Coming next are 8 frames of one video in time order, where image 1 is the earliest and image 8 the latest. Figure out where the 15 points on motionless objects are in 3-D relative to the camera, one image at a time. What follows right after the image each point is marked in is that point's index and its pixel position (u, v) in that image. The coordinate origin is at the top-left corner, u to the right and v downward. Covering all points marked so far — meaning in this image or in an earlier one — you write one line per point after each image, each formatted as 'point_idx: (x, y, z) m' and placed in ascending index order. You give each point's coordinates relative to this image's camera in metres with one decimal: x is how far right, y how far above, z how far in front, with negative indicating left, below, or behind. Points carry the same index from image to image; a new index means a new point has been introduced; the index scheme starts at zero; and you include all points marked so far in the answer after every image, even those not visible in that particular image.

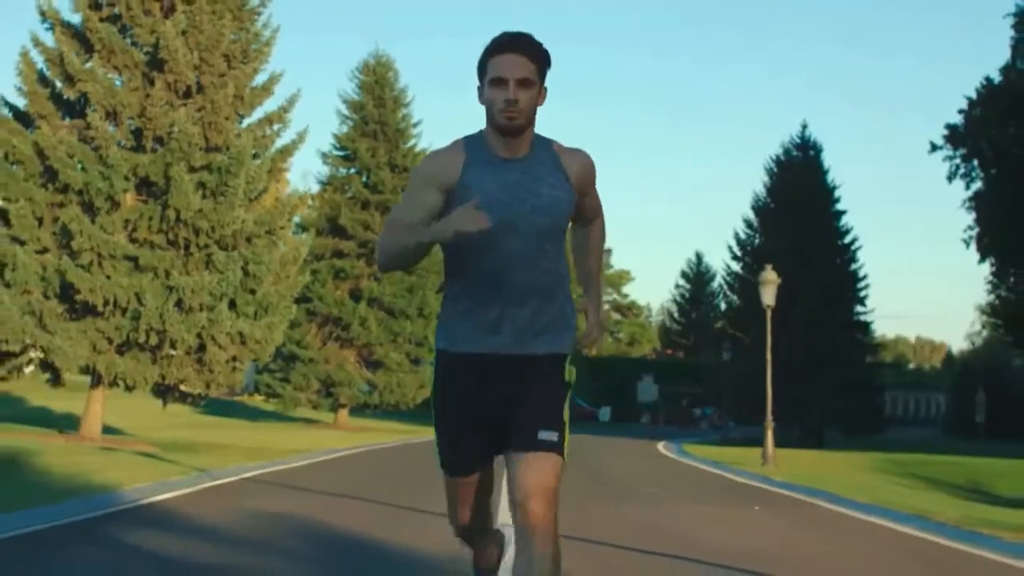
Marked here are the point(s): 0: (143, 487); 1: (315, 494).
0: (-4.3, -2.3, +16.2) m
1: (-2.0, -2.2, +15.0) m
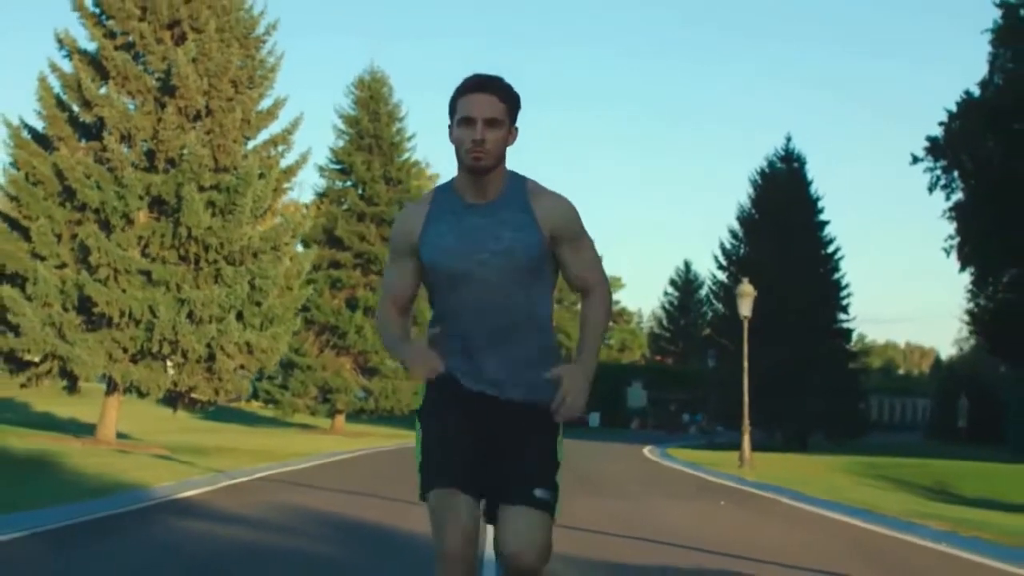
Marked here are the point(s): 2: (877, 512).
0: (-4.4, -2.6, +18.0) m
1: (-2.1, -2.5, +16.7) m
2: (+4.8, -2.8, +17.8) m
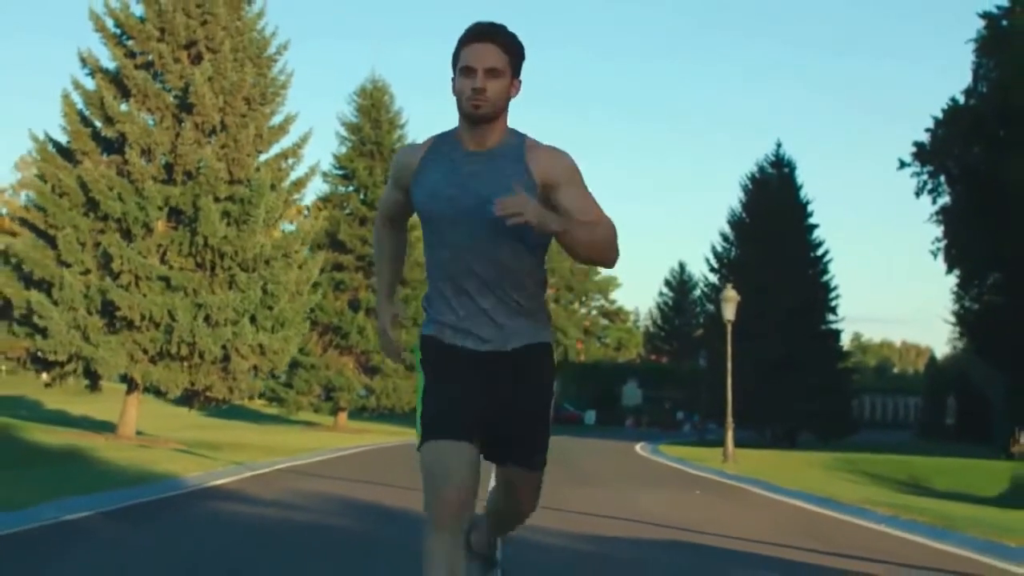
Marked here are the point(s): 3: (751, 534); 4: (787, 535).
0: (-4.4, -2.7, +19.9) m
1: (-2.2, -2.6, +18.7) m
2: (+4.8, -3.0, +19.7) m
3: (+2.5, -2.5, +14.4) m
4: (+3.0, -2.6, +14.7) m
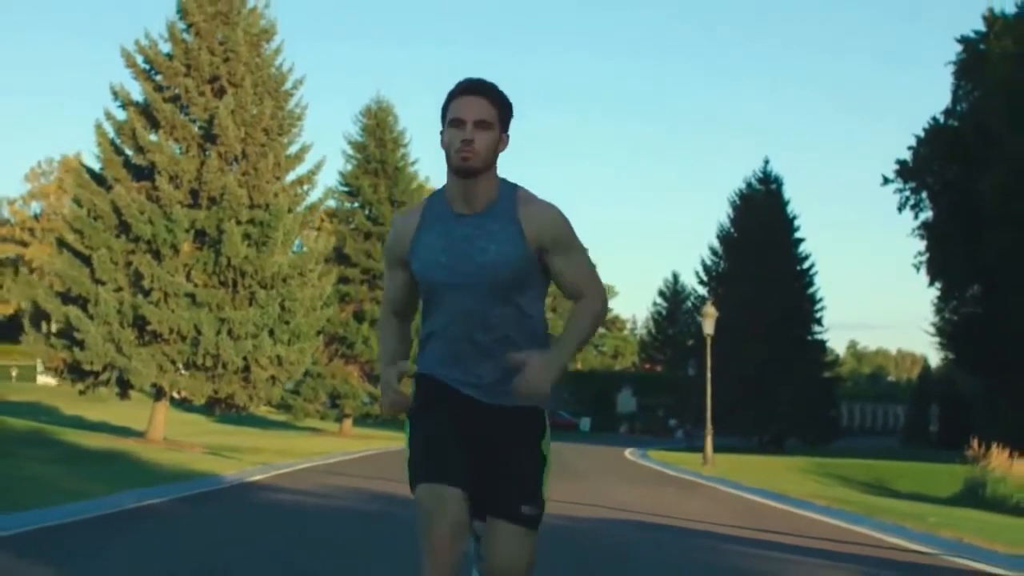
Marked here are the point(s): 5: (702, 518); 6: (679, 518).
0: (-4.5, -3.0, +22.8) m
1: (-2.2, -2.9, +21.6) m
2: (+4.7, -3.3, +22.6) m
3: (+2.5, -2.8, +17.3) m
4: (+2.9, -2.9, +17.6) m
5: (+2.4, -2.9, +17.8) m
6: (+2.1, -2.8, +17.4) m
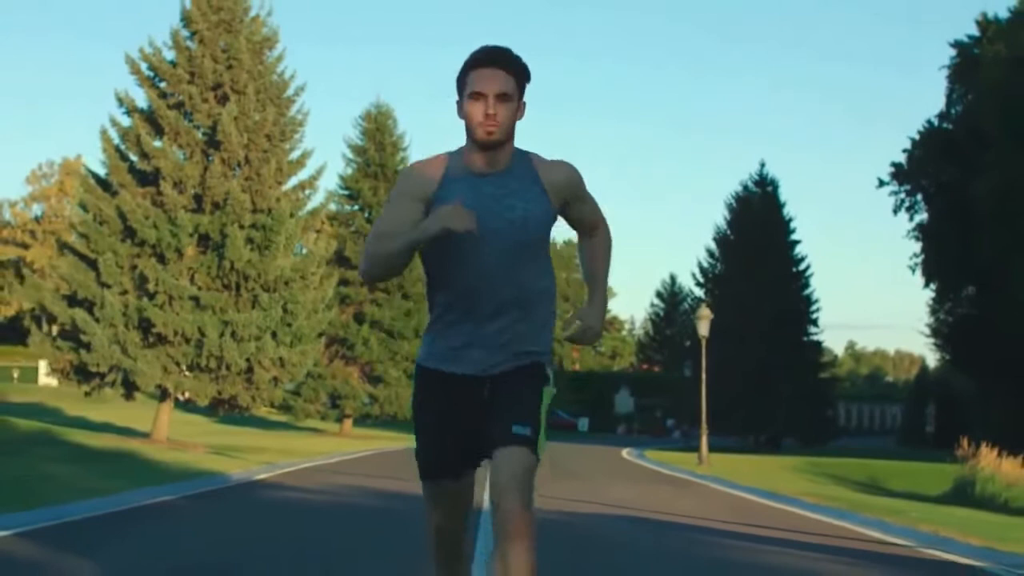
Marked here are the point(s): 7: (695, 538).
0: (-4.6, -3.1, +23.4) m
1: (-2.3, -3.0, +22.2) m
2: (+4.7, -3.4, +23.2) m
3: (+2.4, -2.9, +17.9) m
4: (+2.9, -3.0, +18.3) m
5: (+2.4, -3.0, +18.4) m
6: (+2.0, -2.9, +18.1) m
7: (+1.9, -2.6, +14.7) m
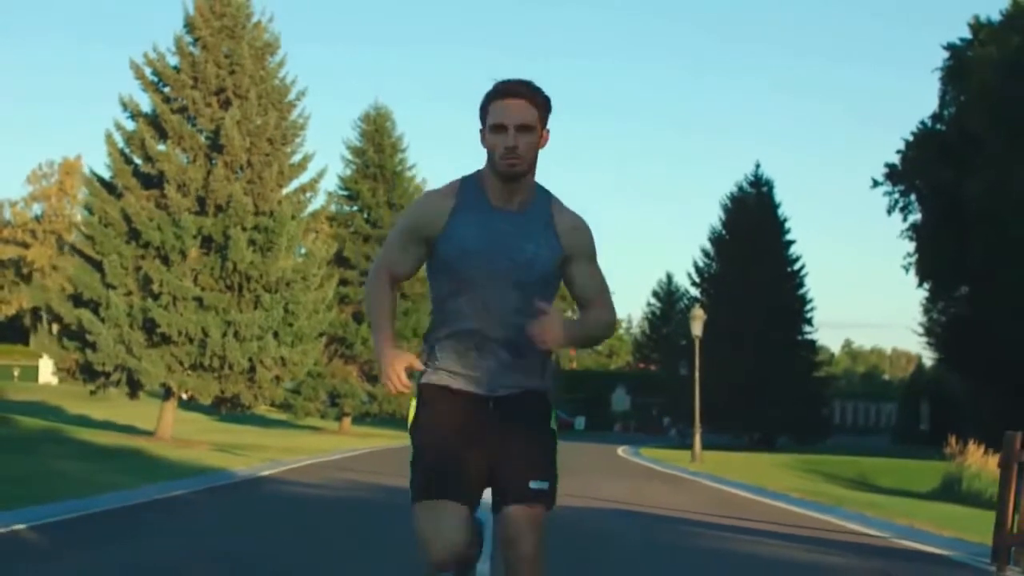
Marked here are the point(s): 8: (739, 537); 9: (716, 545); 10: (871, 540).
0: (-4.6, -3.2, +24.2) m
1: (-2.3, -3.0, +22.9) m
2: (+4.6, -3.4, +24.0) m
3: (+2.4, -2.9, +18.7) m
4: (+2.8, -3.0, +19.0) m
5: (+2.3, -3.0, +19.2) m
6: (+2.0, -2.9, +18.8) m
7: (+1.9, -2.7, +15.5) m
8: (+2.4, -2.6, +14.6) m
9: (+2.0, -2.5, +13.7) m
10: (+3.5, -2.5, +13.7) m
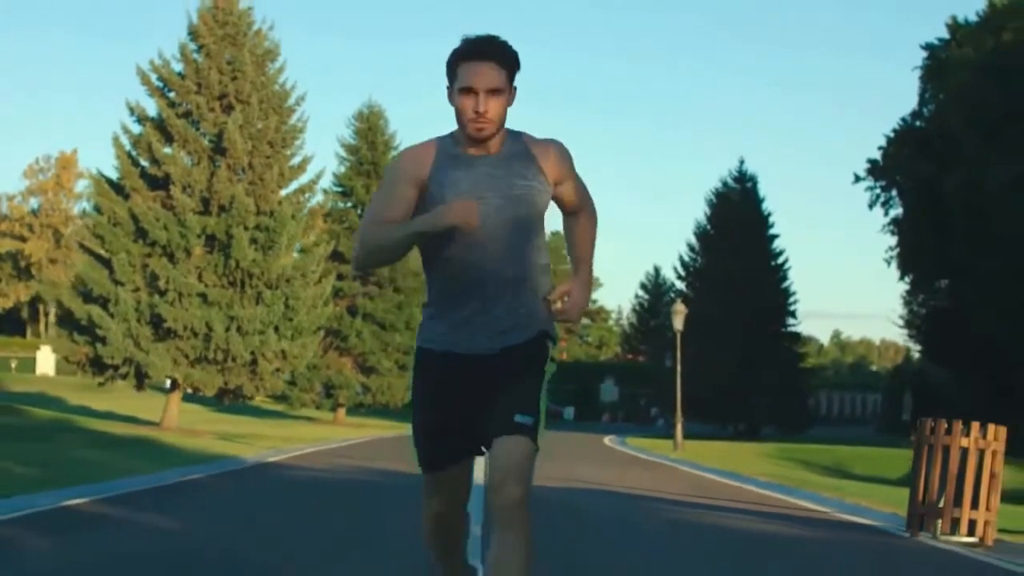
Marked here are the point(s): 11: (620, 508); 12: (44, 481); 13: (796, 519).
0: (-4.8, -3.1, +25.9) m
1: (-2.5, -3.0, +24.7) m
2: (+4.4, -3.4, +25.8) m
3: (+2.2, -3.0, +20.5) m
4: (+2.7, -3.0, +20.8) m
5: (+2.2, -3.0, +21.0) m
6: (+1.8, -3.0, +20.6) m
7: (+1.7, -2.7, +17.3) m
8: (+2.2, -2.6, +16.4) m
9: (+1.9, -2.6, +15.6) m
10: (+3.4, -2.5, +15.6) m
11: (+1.3, -2.7, +16.9) m
12: (-5.7, -2.4, +17.1) m
13: (+3.0, -2.5, +15.1) m
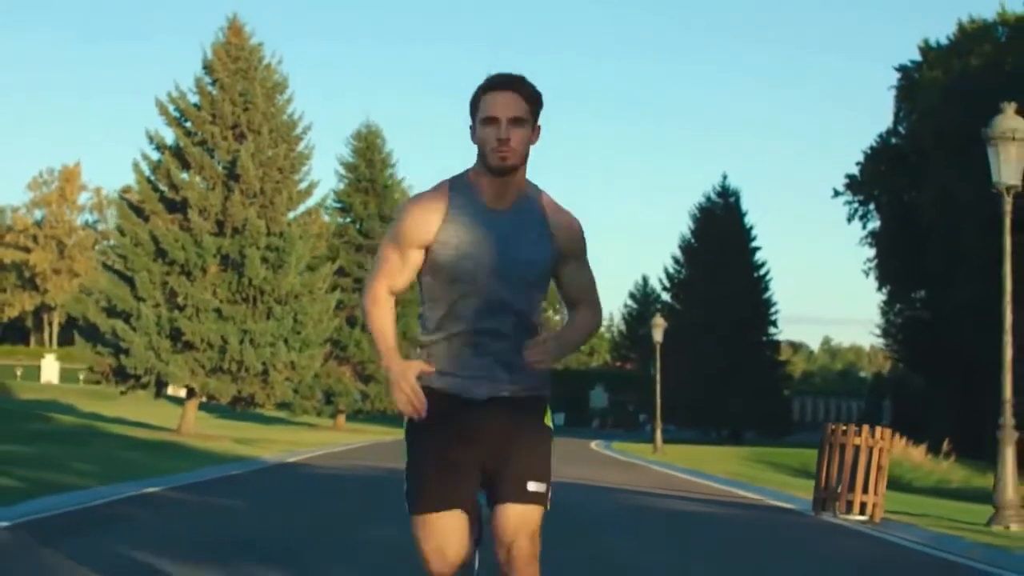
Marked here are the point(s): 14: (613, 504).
0: (-5.0, -3.5, +29.0) m
1: (-2.7, -3.4, +27.8) m
2: (+4.2, -3.8, +29.0) m
3: (+2.1, -3.3, +23.6) m
4: (+2.5, -3.4, +24.0) m
5: (+2.0, -3.4, +24.1) m
6: (+1.7, -3.3, +23.8) m
7: (+1.6, -3.1, +20.4) m
8: (+2.1, -3.0, +19.6) m
9: (+1.7, -2.9, +18.7) m
10: (+3.3, -2.9, +18.7) m
11: (+1.2, -3.0, +20.0) m
12: (-5.9, -2.7, +20.2) m
13: (+2.9, -2.8, +18.2) m
14: (+1.3, -3.0, +19.6) m
